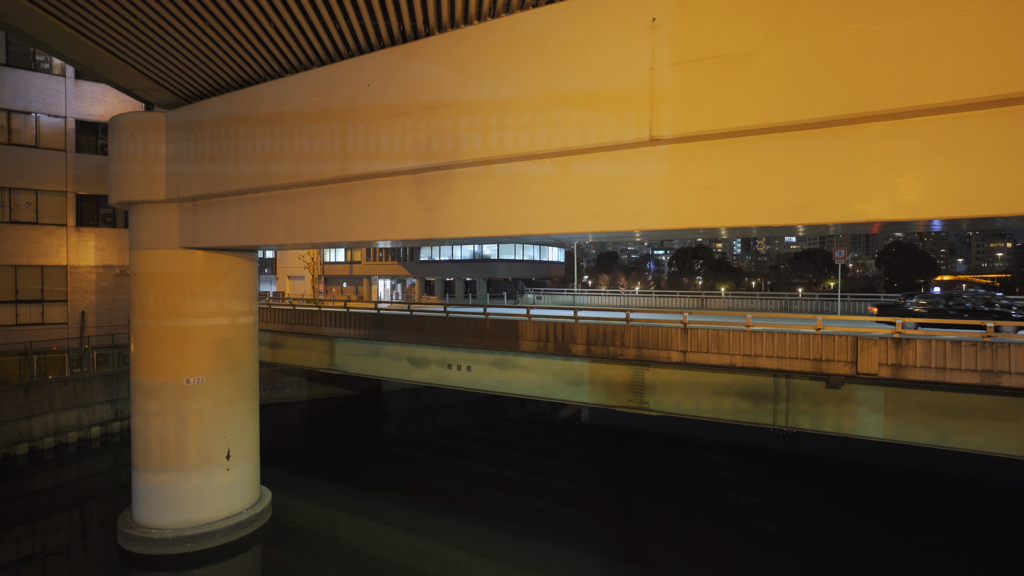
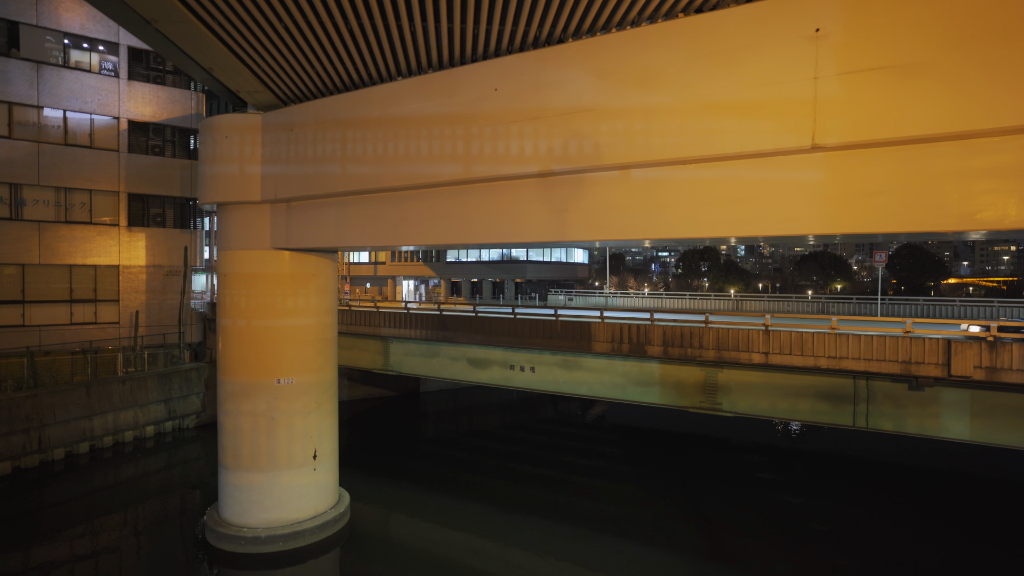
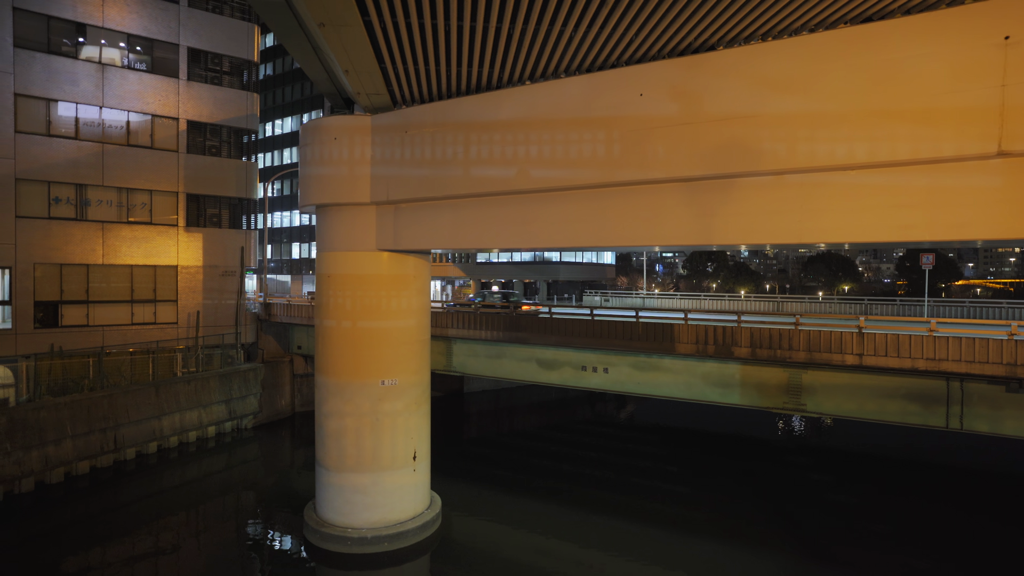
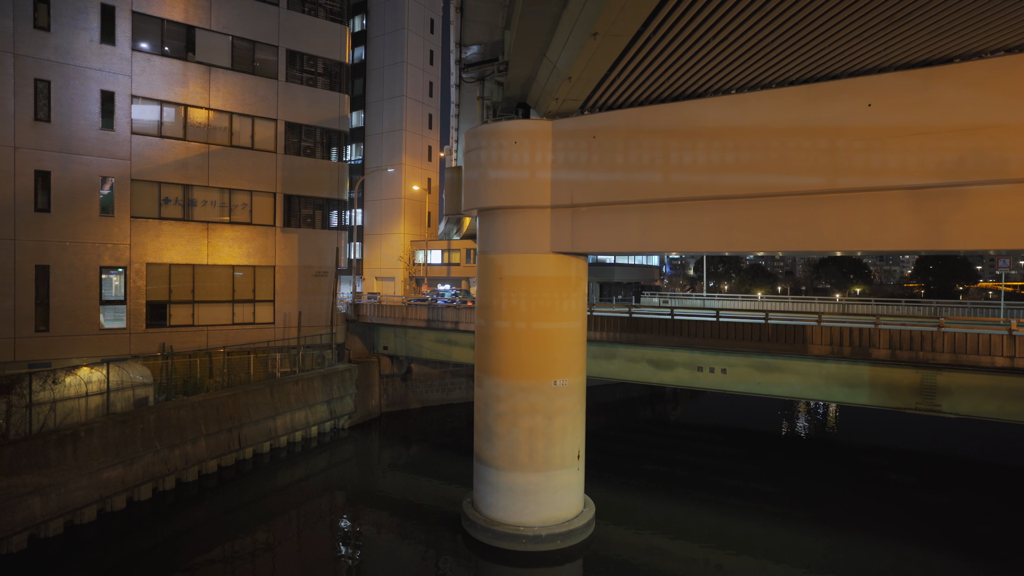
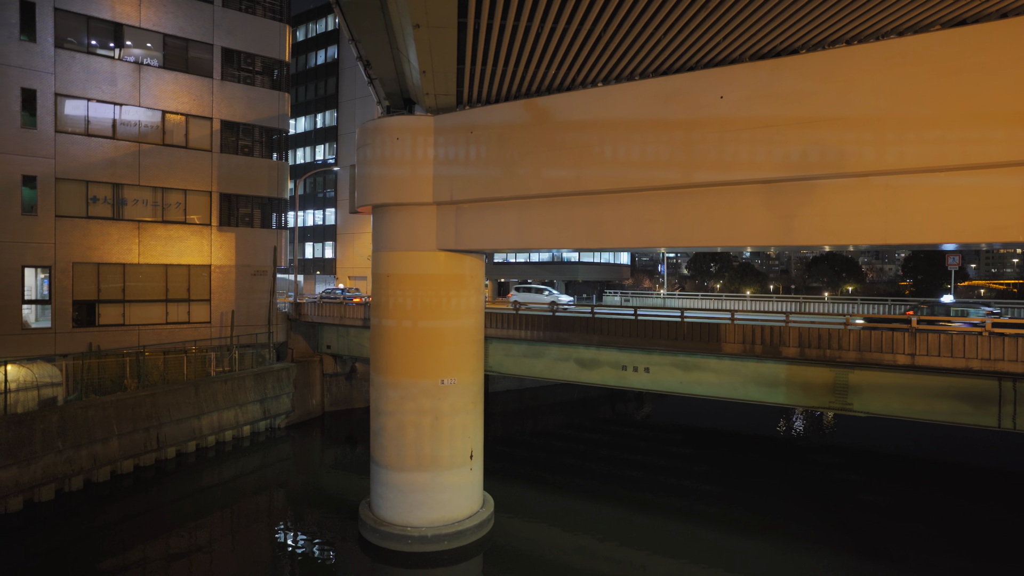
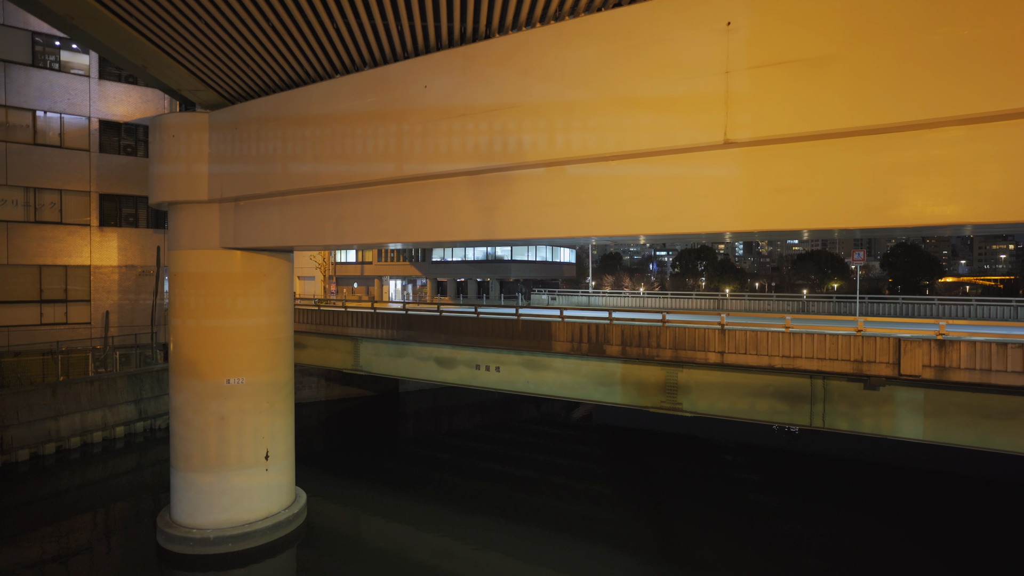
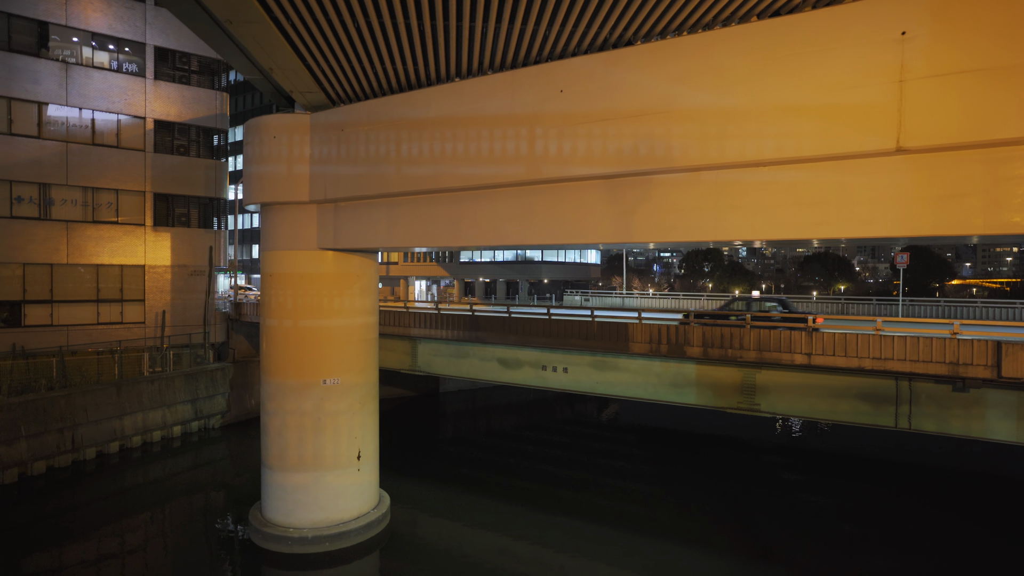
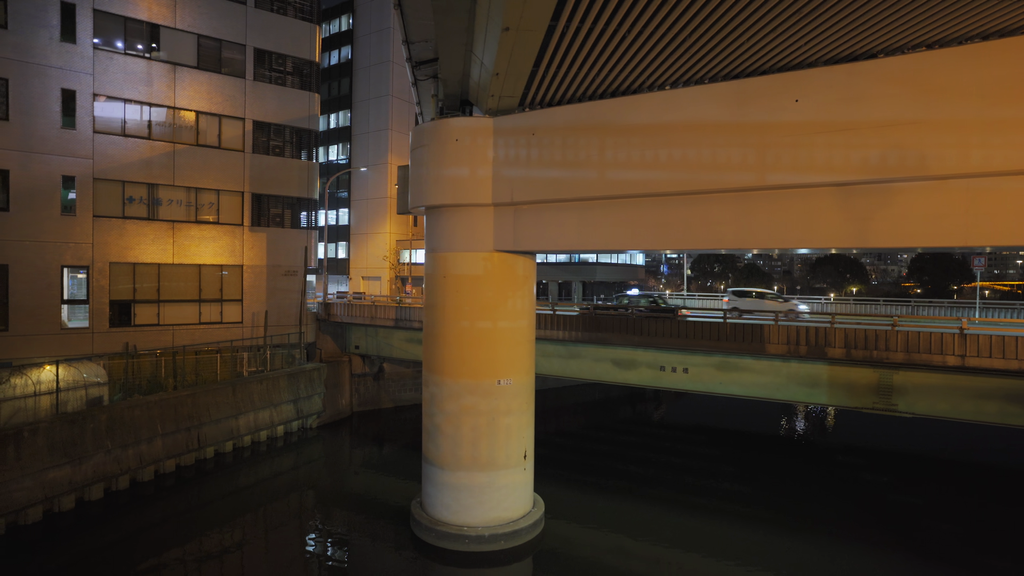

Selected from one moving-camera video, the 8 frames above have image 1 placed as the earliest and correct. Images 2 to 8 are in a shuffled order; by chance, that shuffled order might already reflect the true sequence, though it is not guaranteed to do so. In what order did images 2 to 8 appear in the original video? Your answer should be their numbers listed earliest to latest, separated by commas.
6, 2, 7, 3, 5, 8, 4
